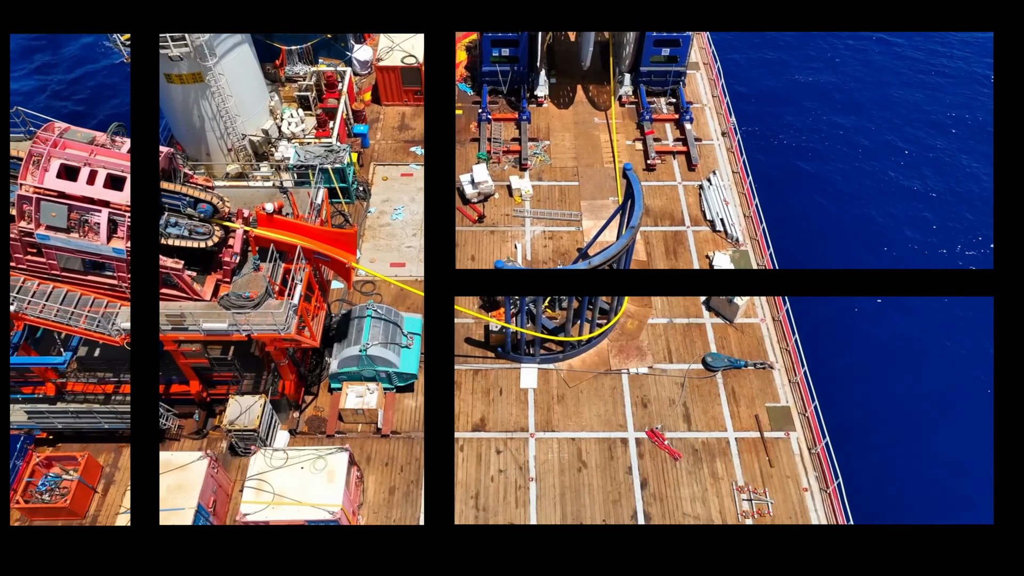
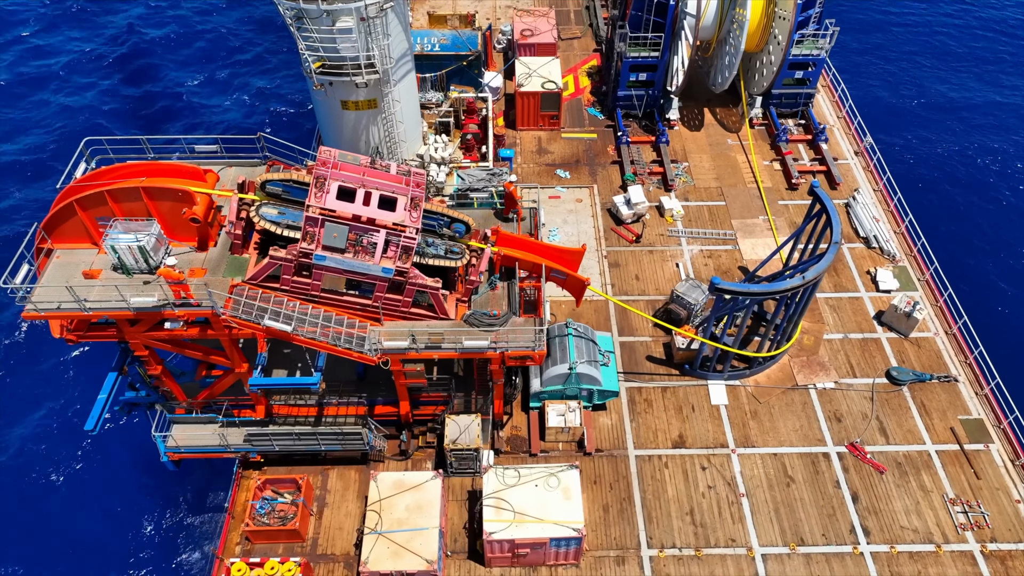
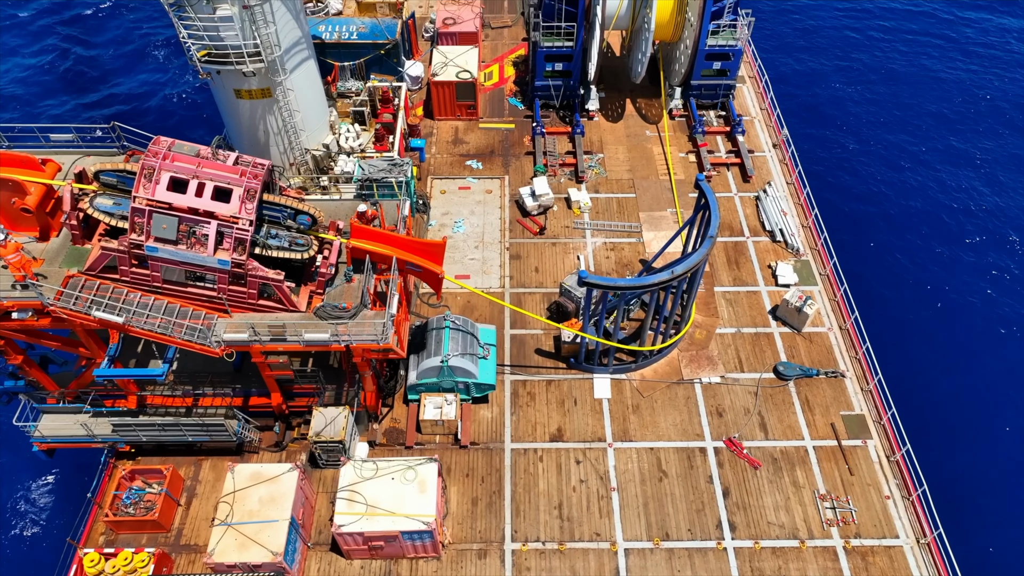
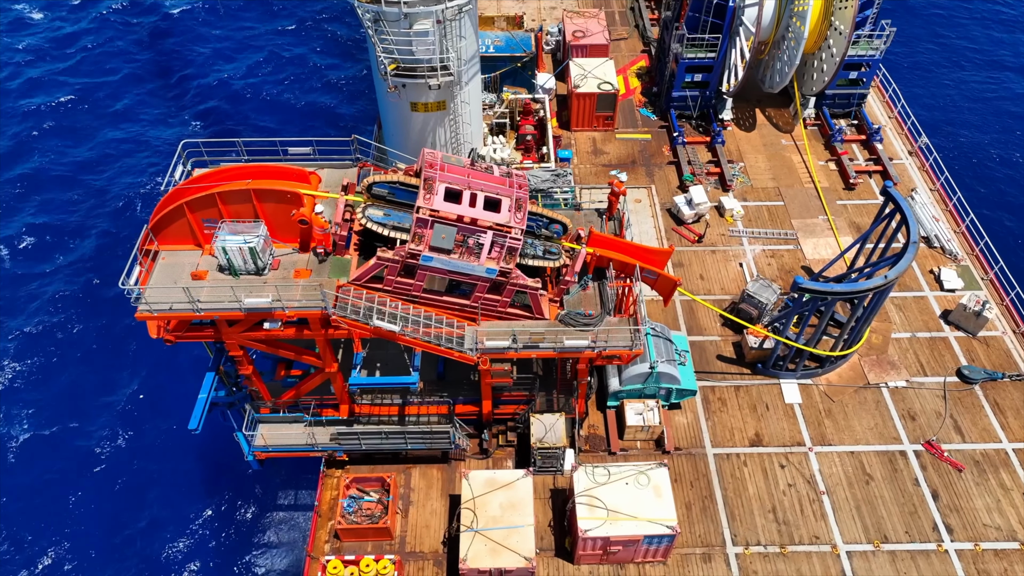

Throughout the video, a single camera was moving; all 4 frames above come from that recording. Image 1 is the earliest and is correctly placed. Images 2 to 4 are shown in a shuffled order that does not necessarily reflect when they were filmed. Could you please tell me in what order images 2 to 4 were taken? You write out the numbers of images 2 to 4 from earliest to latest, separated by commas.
3, 2, 4
